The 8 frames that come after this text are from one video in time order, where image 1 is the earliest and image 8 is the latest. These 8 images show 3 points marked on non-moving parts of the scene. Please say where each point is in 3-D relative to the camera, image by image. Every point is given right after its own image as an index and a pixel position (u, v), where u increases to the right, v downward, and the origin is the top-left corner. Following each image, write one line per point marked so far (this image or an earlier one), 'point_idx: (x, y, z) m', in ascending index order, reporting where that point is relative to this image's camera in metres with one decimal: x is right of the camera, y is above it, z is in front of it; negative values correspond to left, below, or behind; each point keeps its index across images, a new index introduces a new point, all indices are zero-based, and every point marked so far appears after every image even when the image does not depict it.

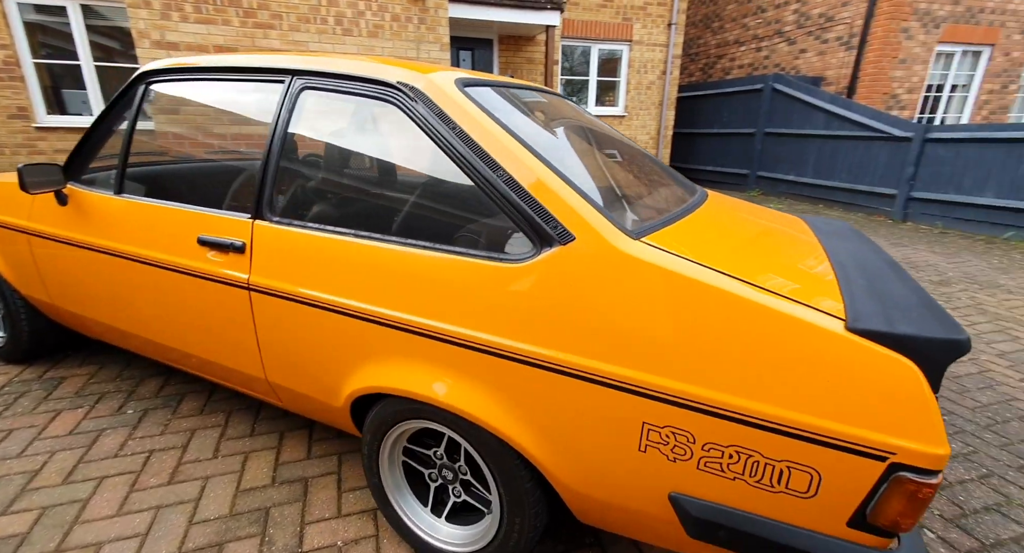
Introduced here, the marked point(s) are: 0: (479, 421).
0: (-0.1, -0.4, +1.3) m
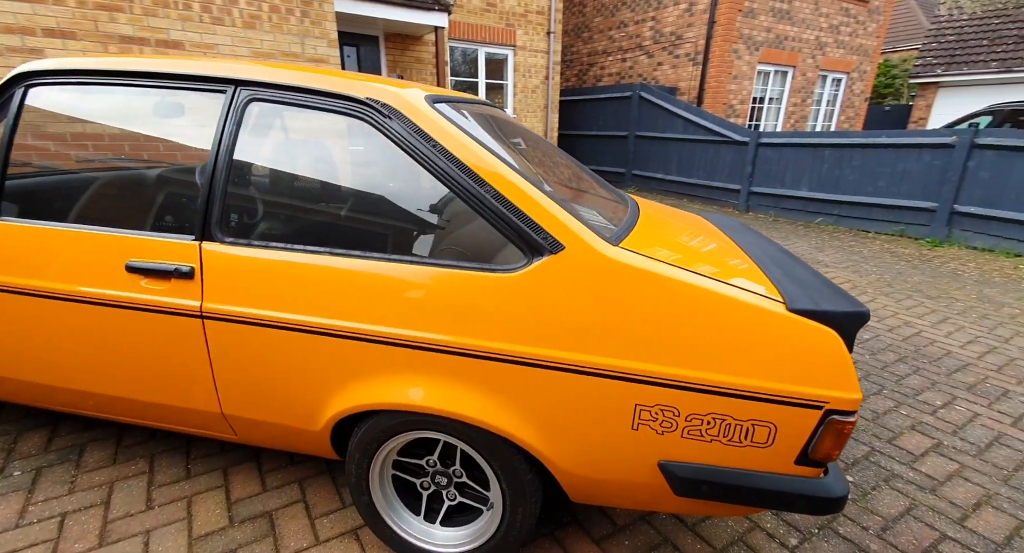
0: (-0.1, -0.4, +1.4) m
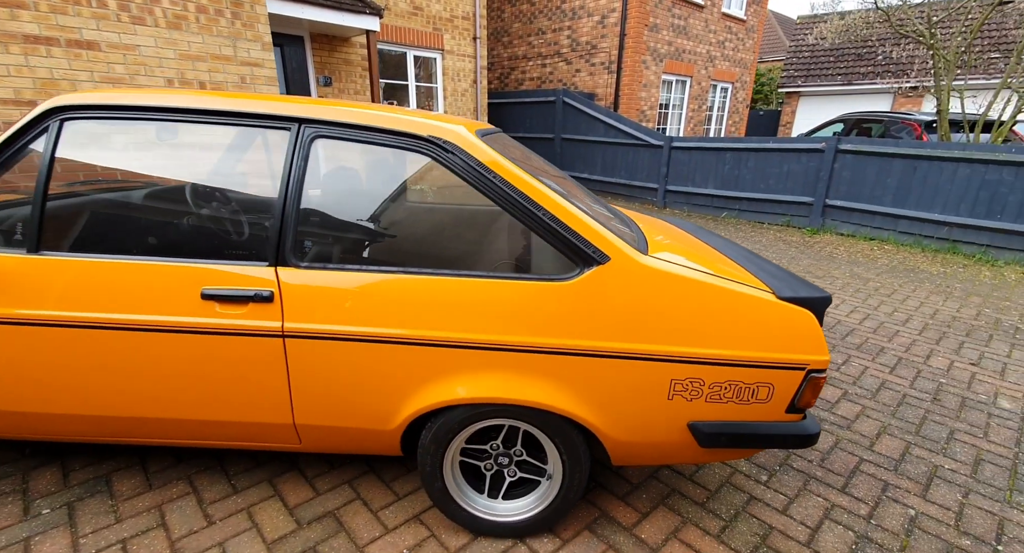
0: (+0.1, -0.5, +1.7) m
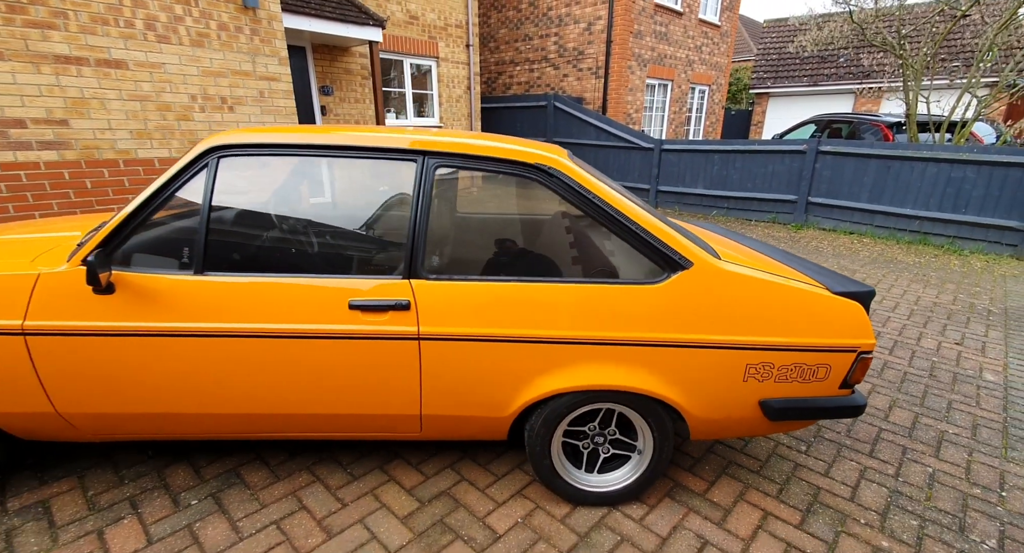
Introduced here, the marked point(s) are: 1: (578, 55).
0: (+0.6, -0.5, +2.0) m
1: (+1.8, +6.1, +13.0) m
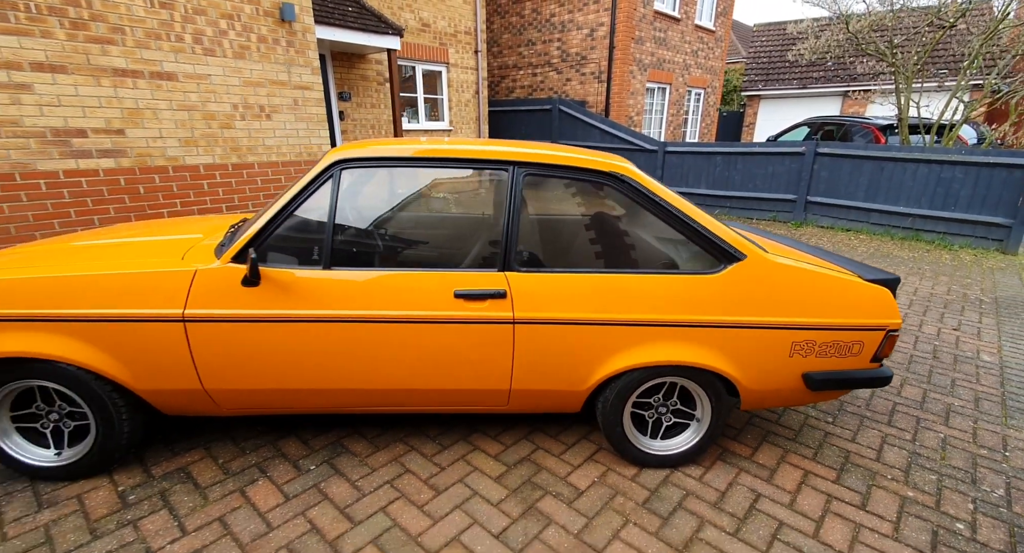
0: (+1.0, -0.4, +2.3) m
1: (+1.9, +6.1, +13.4) m
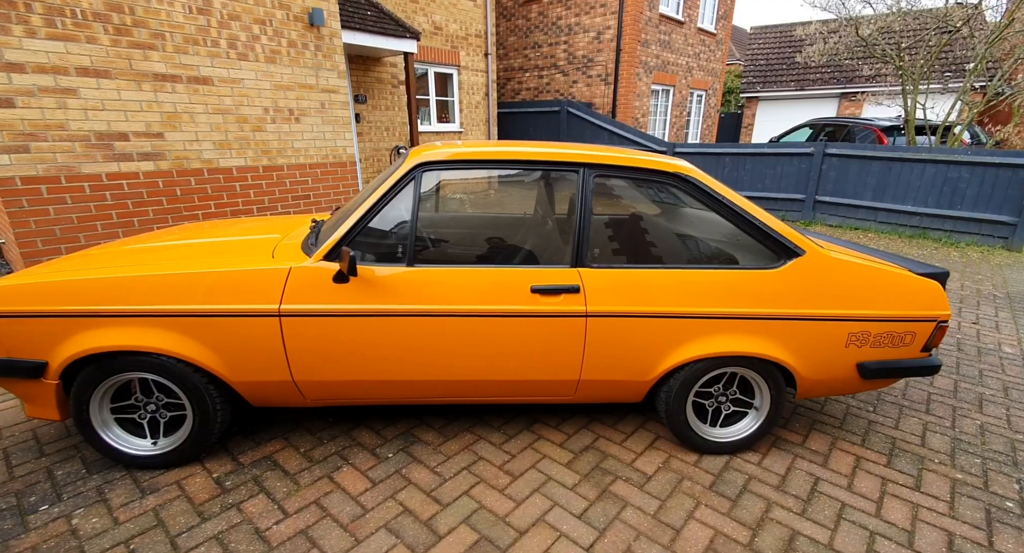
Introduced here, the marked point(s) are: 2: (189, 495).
0: (+1.3, -0.4, +2.5) m
1: (+2.1, +6.1, +13.5) m
2: (-1.5, -1.0, +2.2) m
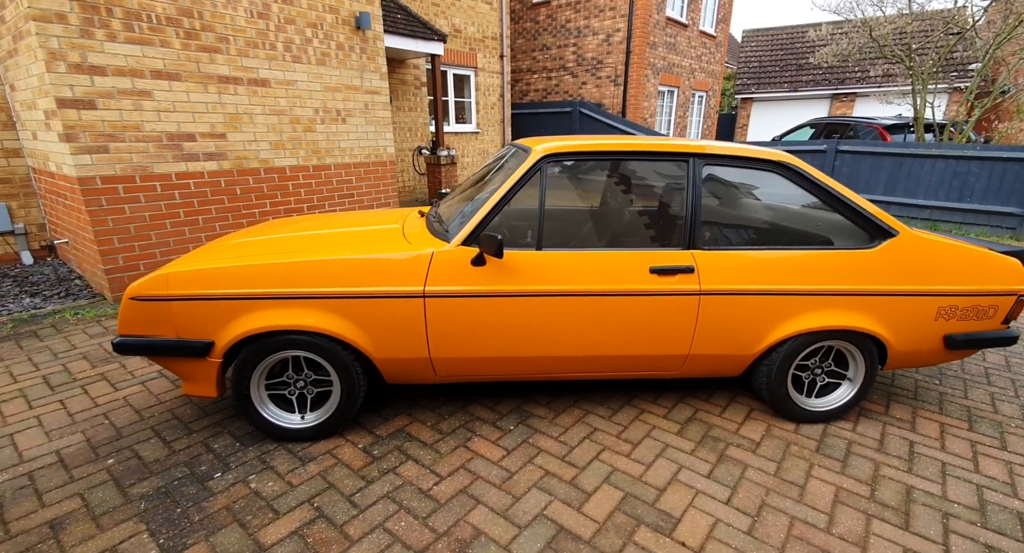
0: (+2.0, -0.3, +2.7) m
1: (+2.5, +6.2, +13.8) m
2: (-0.8, -0.9, +2.3) m
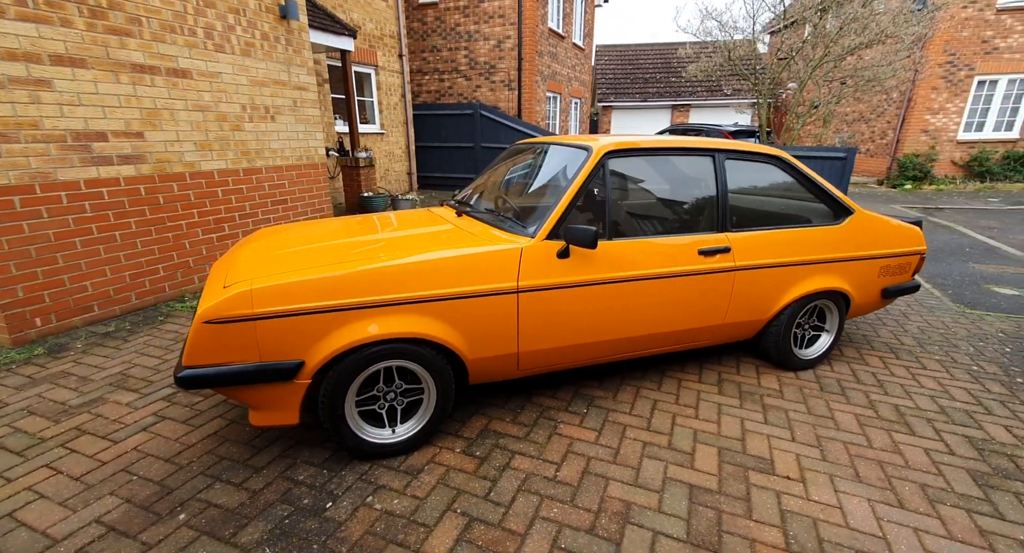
0: (+2.3, -0.1, +3.3) m
1: (-0.7, +6.3, +14.2) m
2: (-0.3, -0.9, +2.3) m
